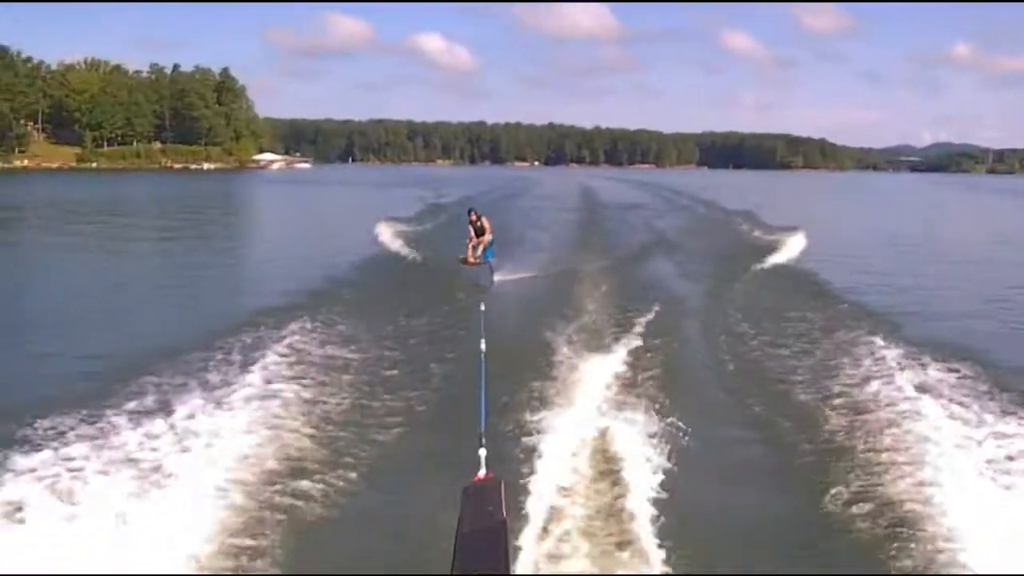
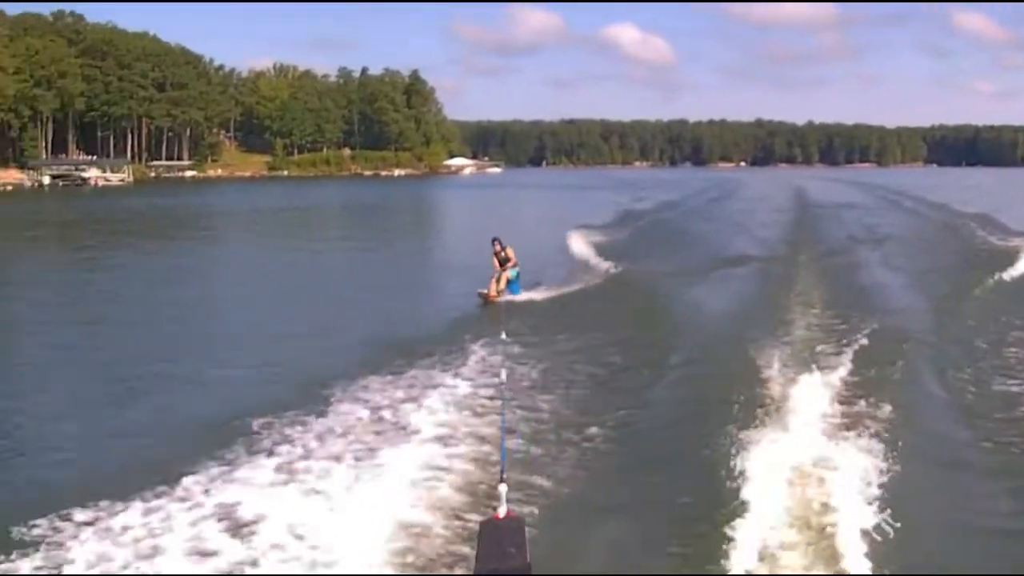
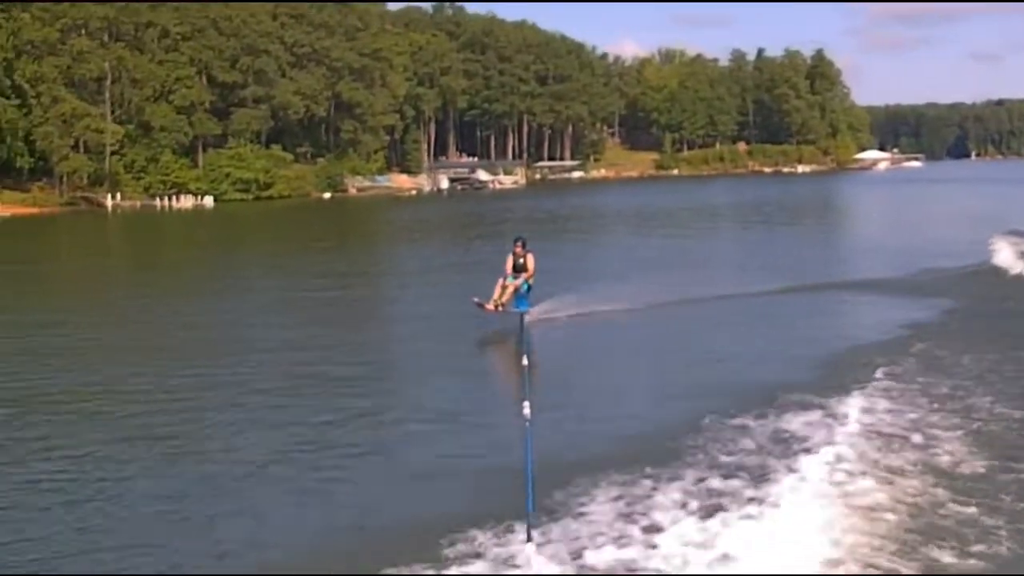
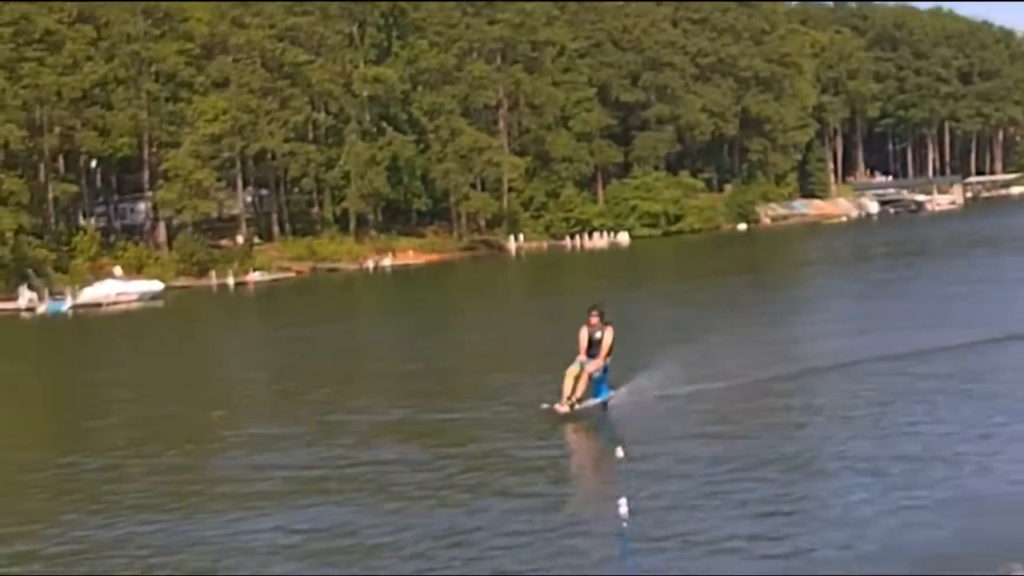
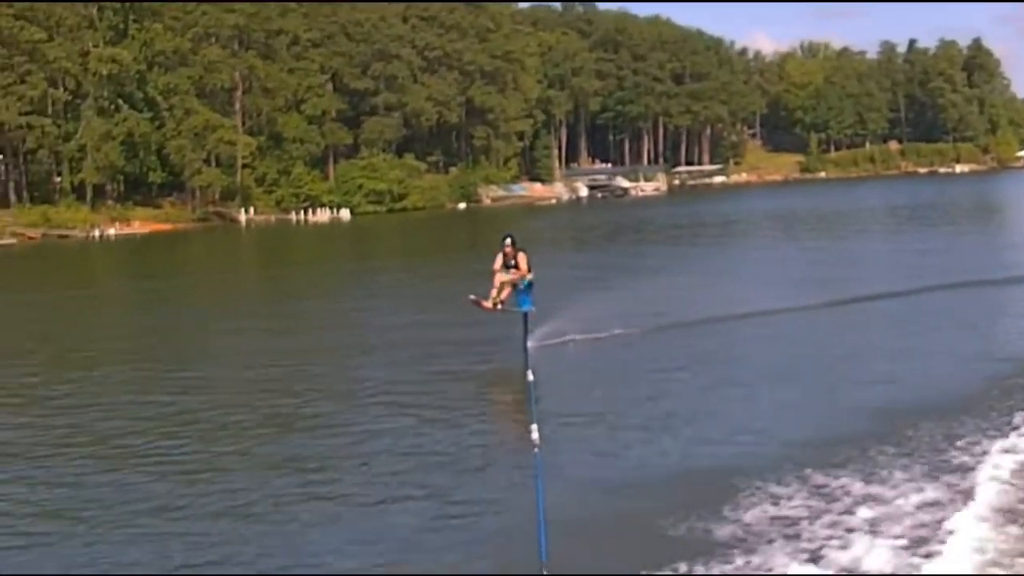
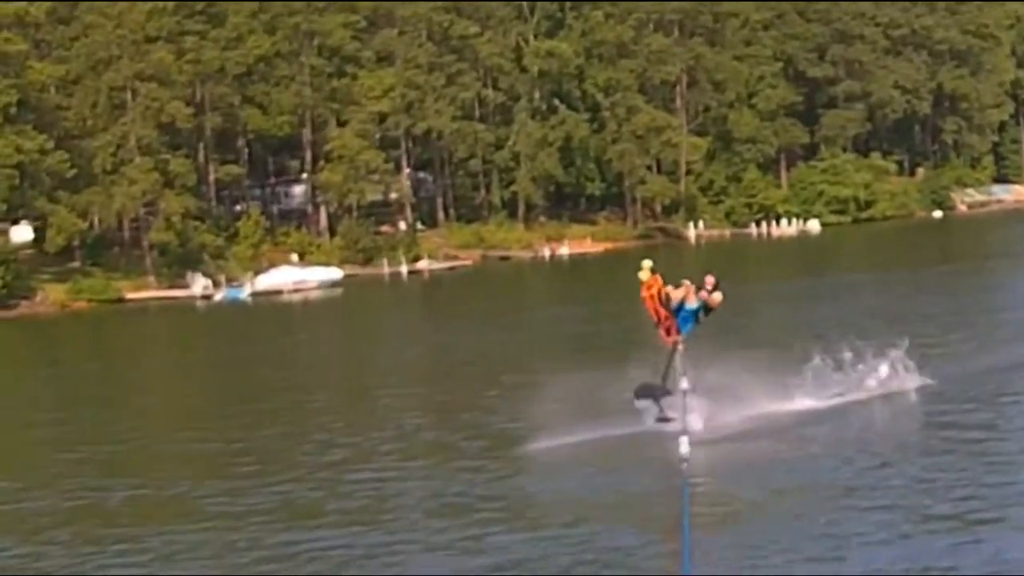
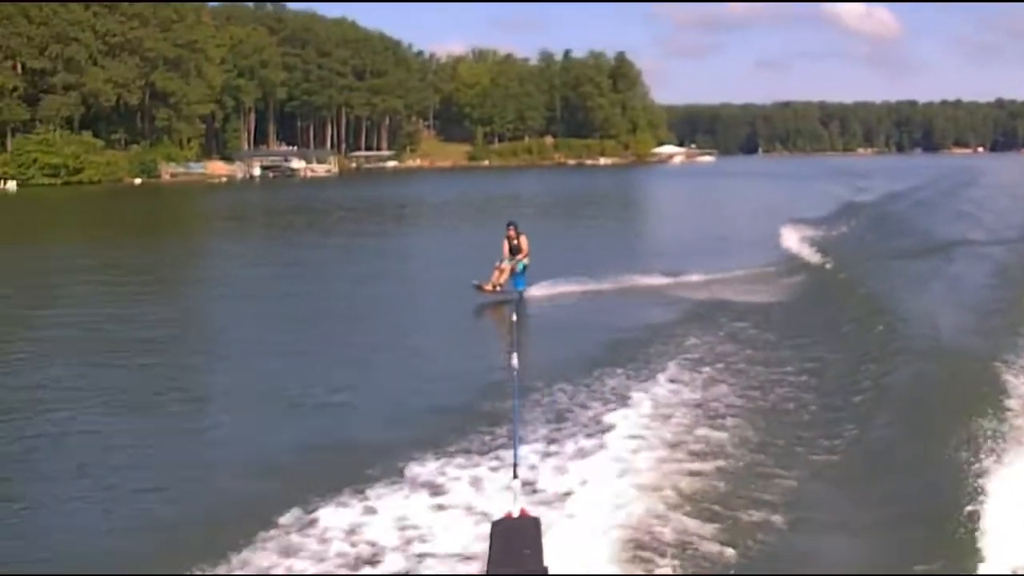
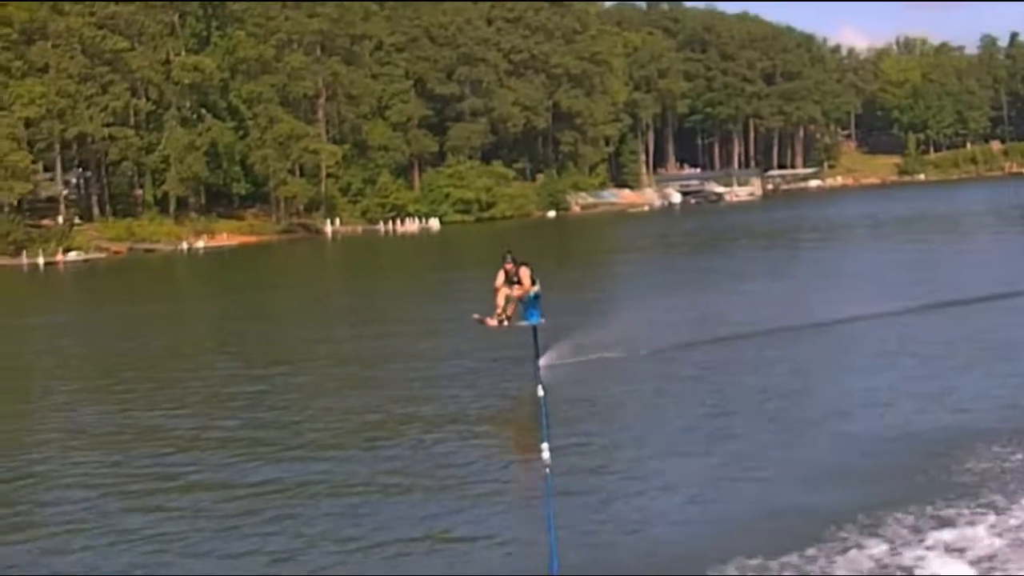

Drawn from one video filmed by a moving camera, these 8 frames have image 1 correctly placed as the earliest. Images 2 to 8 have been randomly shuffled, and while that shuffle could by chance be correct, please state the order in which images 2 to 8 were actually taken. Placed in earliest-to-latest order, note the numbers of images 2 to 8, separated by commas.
2, 7, 3, 5, 8, 4, 6
